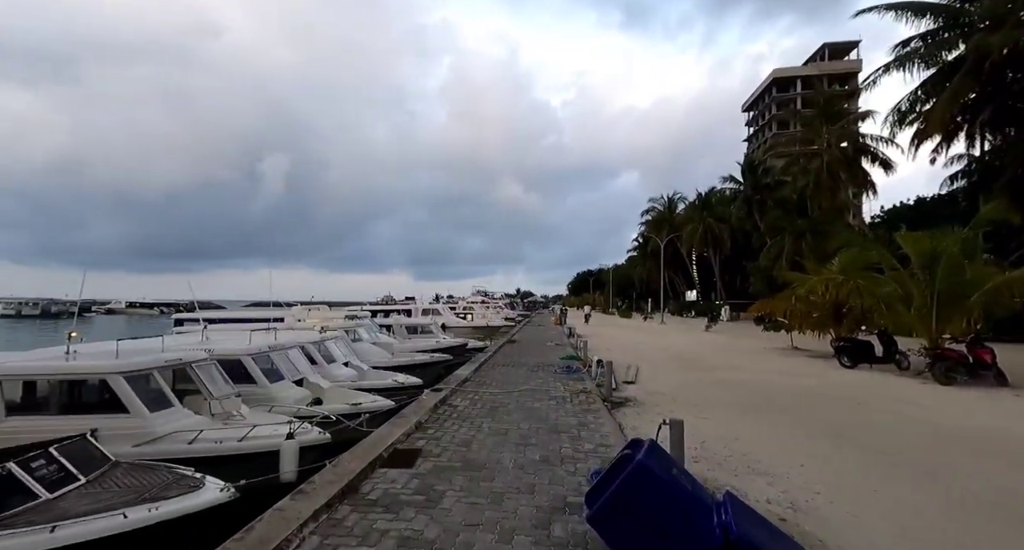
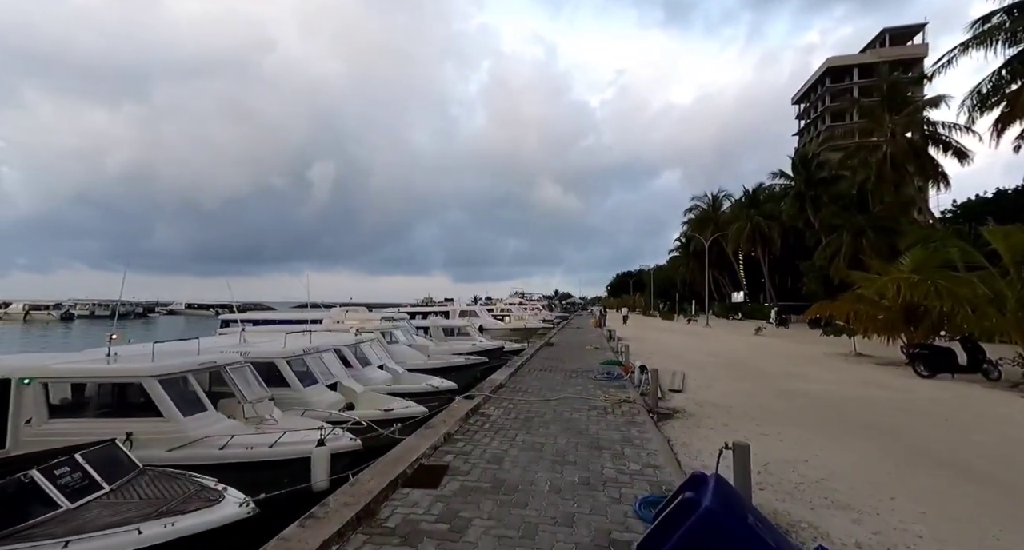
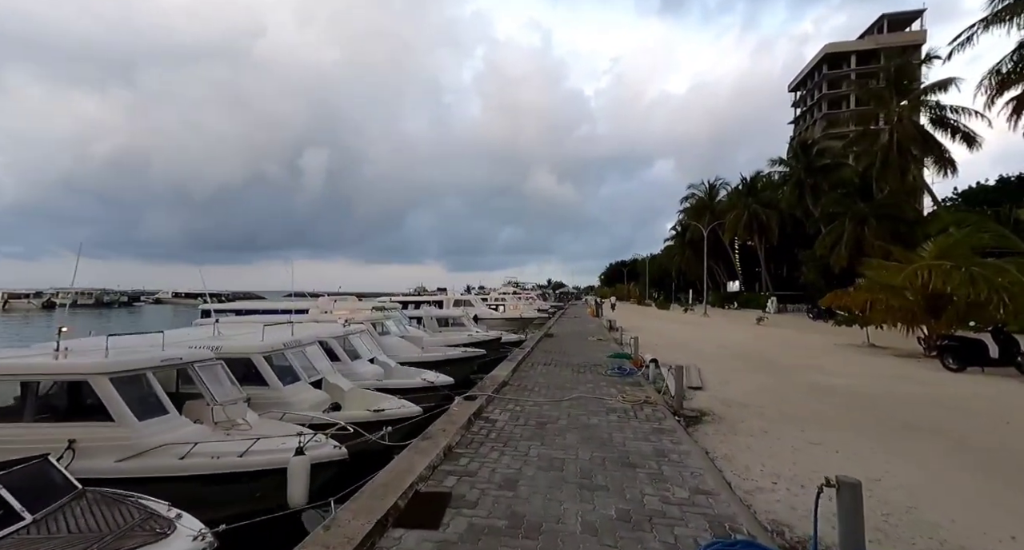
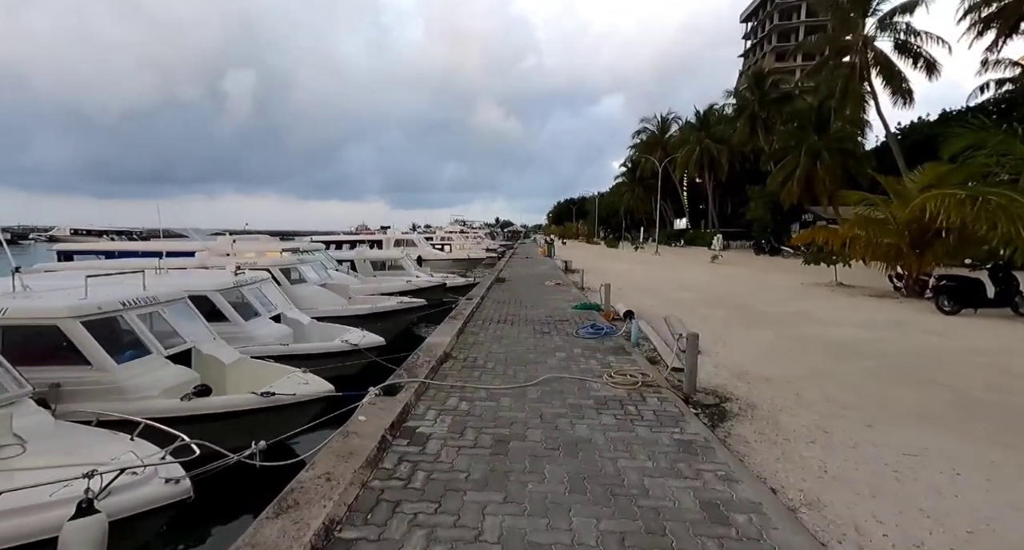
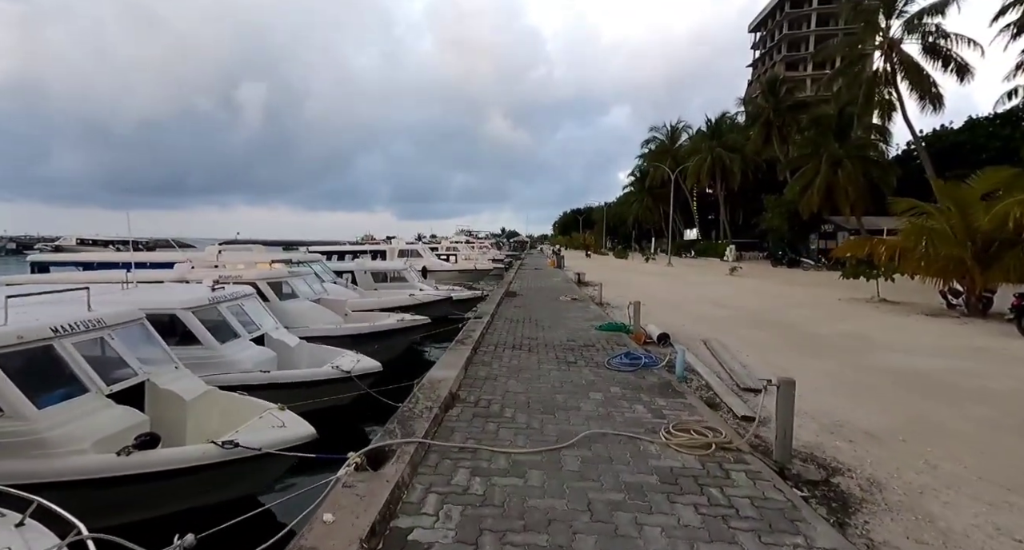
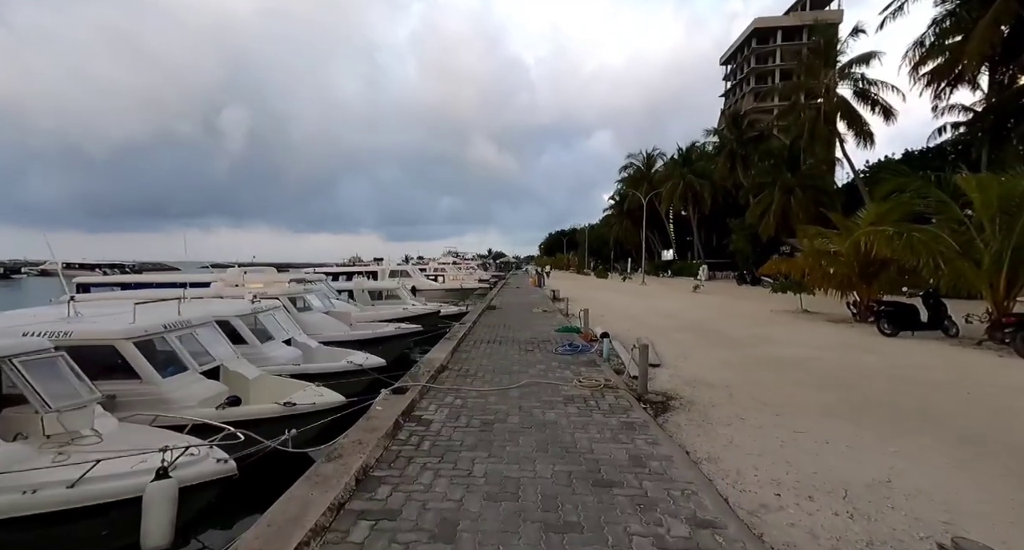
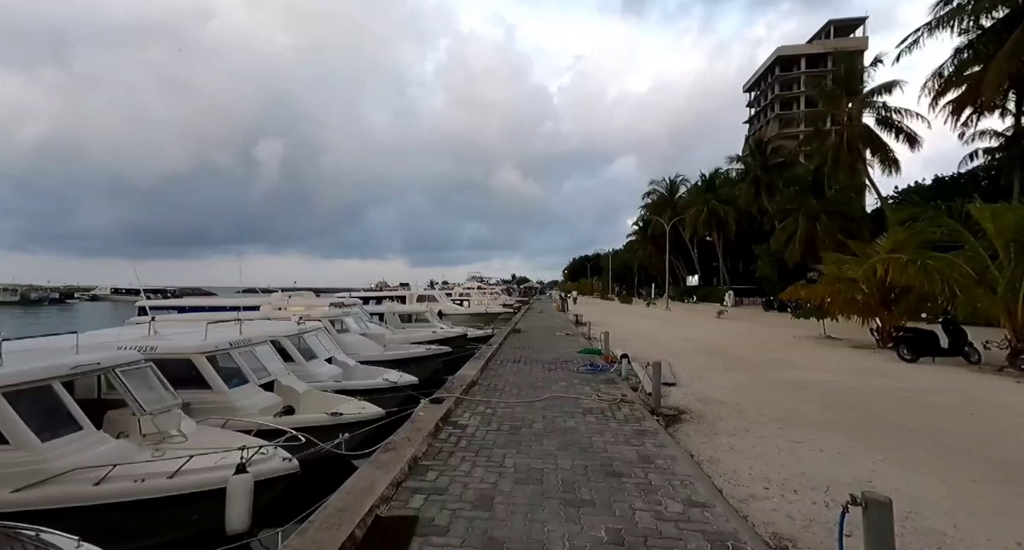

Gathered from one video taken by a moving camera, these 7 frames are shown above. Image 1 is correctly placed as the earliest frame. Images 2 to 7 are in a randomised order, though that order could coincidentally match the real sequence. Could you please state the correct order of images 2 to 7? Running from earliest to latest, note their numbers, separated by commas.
2, 3, 7, 6, 4, 5
